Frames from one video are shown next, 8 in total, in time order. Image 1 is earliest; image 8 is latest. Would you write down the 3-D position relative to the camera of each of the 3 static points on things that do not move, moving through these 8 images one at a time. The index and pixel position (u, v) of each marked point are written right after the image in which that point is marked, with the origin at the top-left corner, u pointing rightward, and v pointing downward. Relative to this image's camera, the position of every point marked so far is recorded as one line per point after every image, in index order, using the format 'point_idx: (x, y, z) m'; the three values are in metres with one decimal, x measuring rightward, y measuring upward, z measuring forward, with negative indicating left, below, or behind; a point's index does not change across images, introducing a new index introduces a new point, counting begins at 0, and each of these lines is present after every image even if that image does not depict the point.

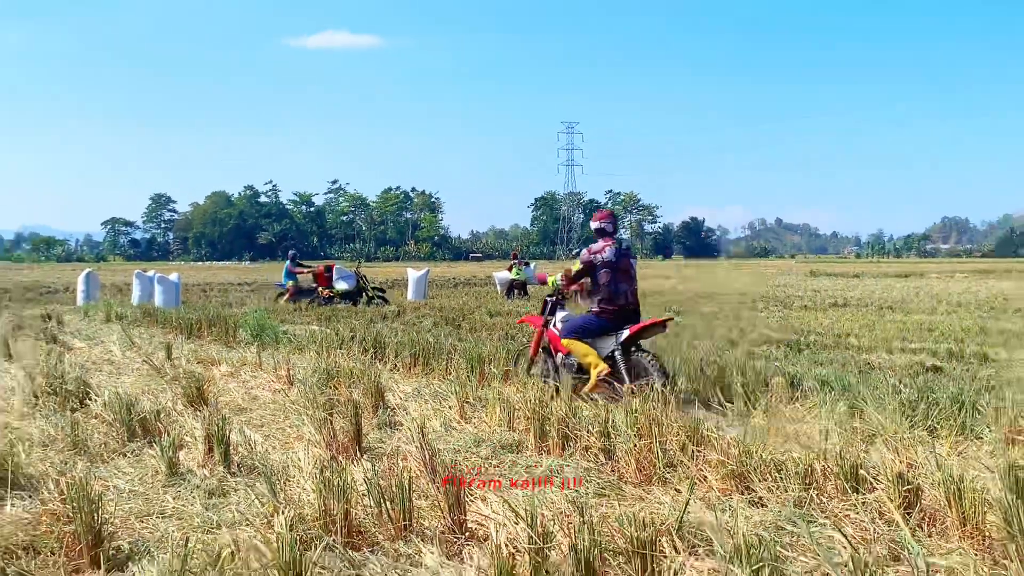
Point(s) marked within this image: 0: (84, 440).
0: (-2.2, -0.8, +4.8) m
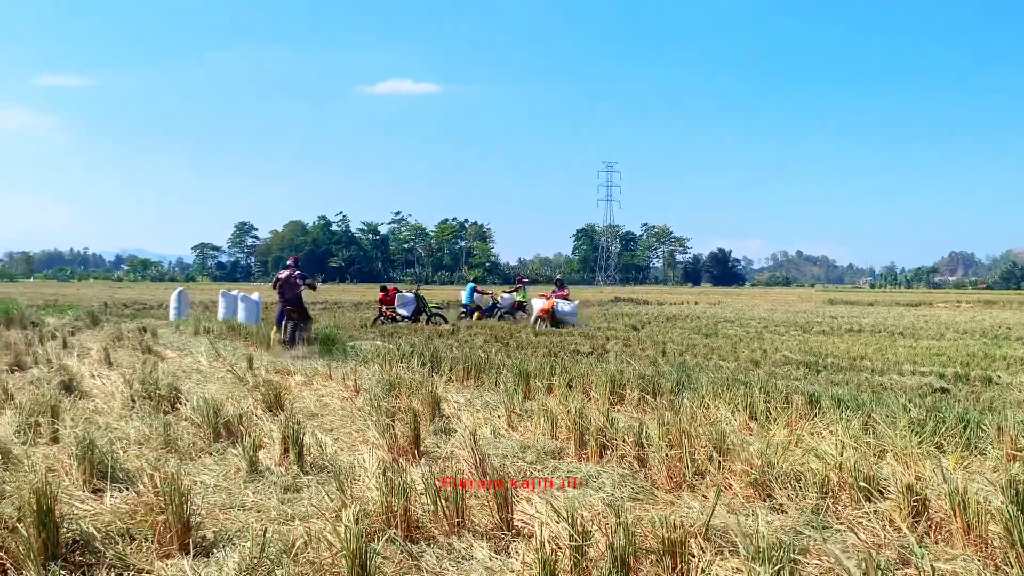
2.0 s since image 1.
0: (-2.0, -0.9, +5.5) m
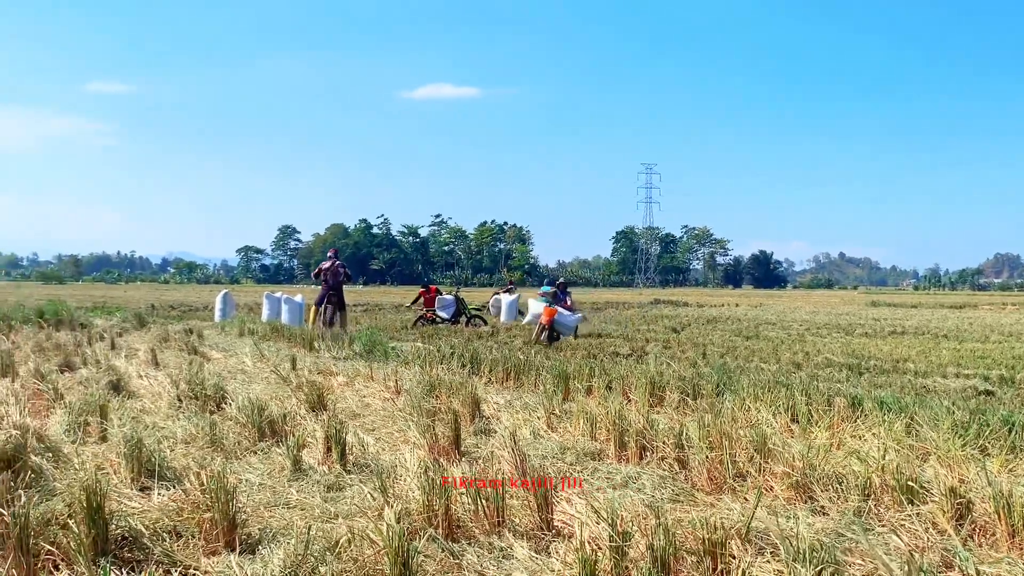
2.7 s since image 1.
0: (-1.8, -0.9, +5.6) m
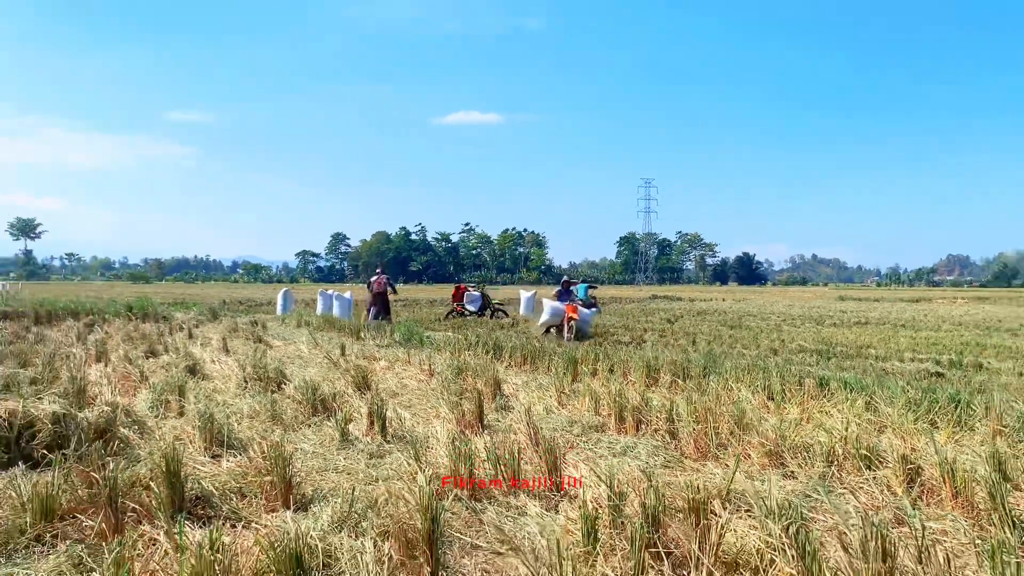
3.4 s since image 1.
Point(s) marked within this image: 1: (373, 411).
0: (-1.6, -0.9, +6.5) m
1: (-1.0, -0.8, +6.4) m
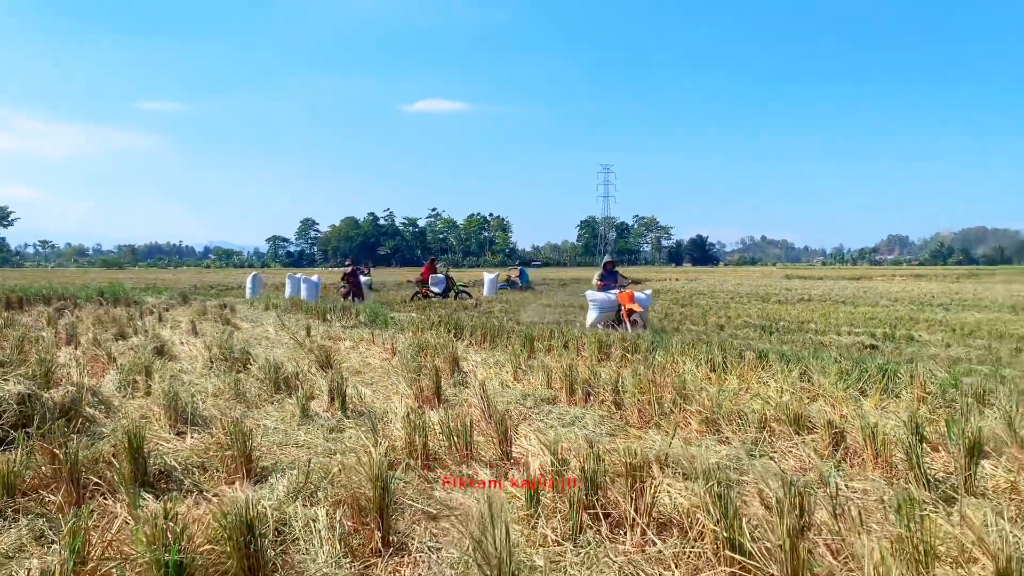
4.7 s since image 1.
0: (-1.9, -0.7, +6.6) m
1: (-1.2, -0.7, +6.5) m
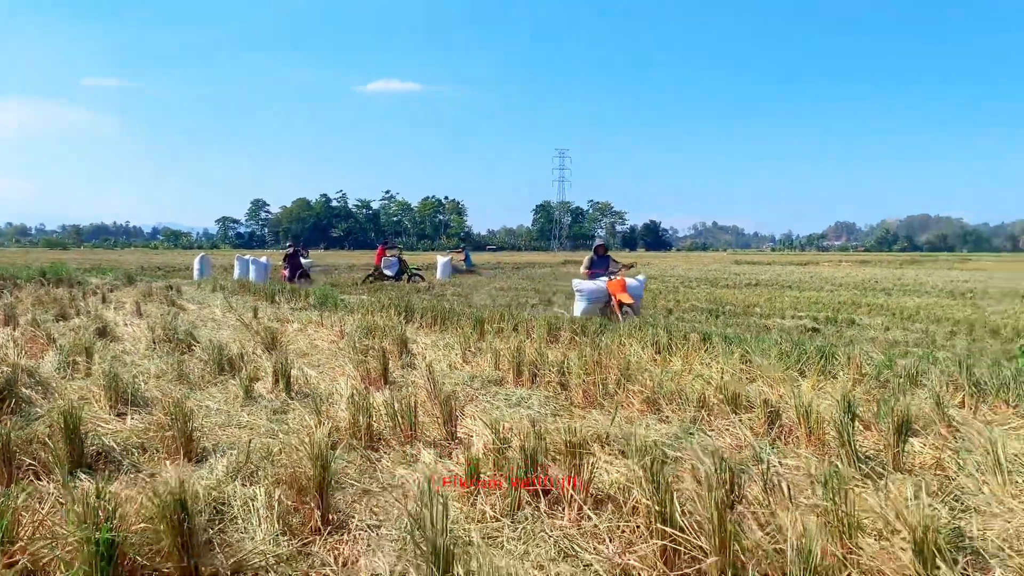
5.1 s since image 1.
0: (-2.3, -0.6, +6.4) m
1: (-1.6, -0.6, +6.3) m
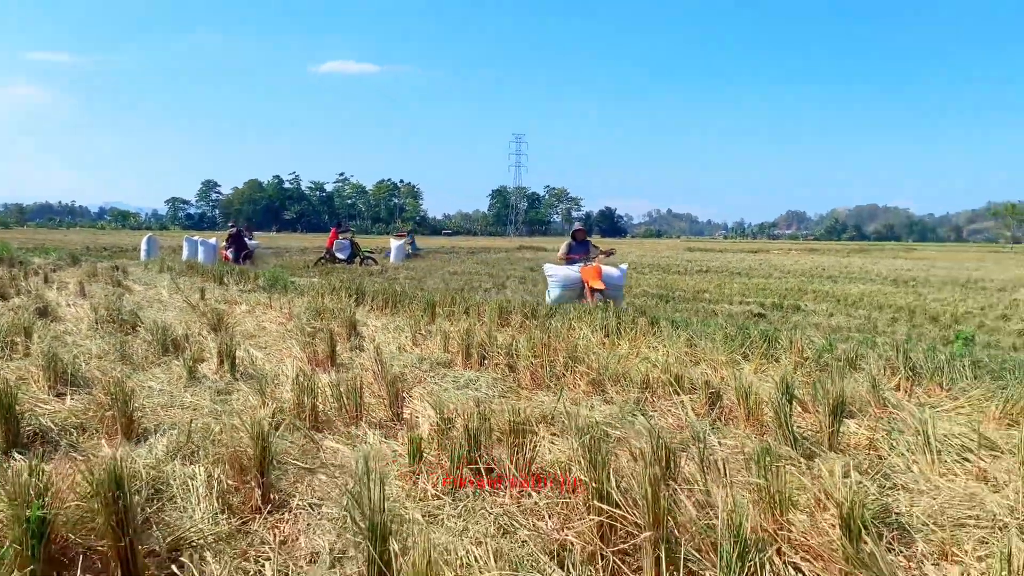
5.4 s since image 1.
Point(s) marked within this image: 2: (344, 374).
0: (-2.6, -0.4, +6.3) m
1: (-1.9, -0.4, +6.2) m
2: (-1.0, -0.5, +5.8) m
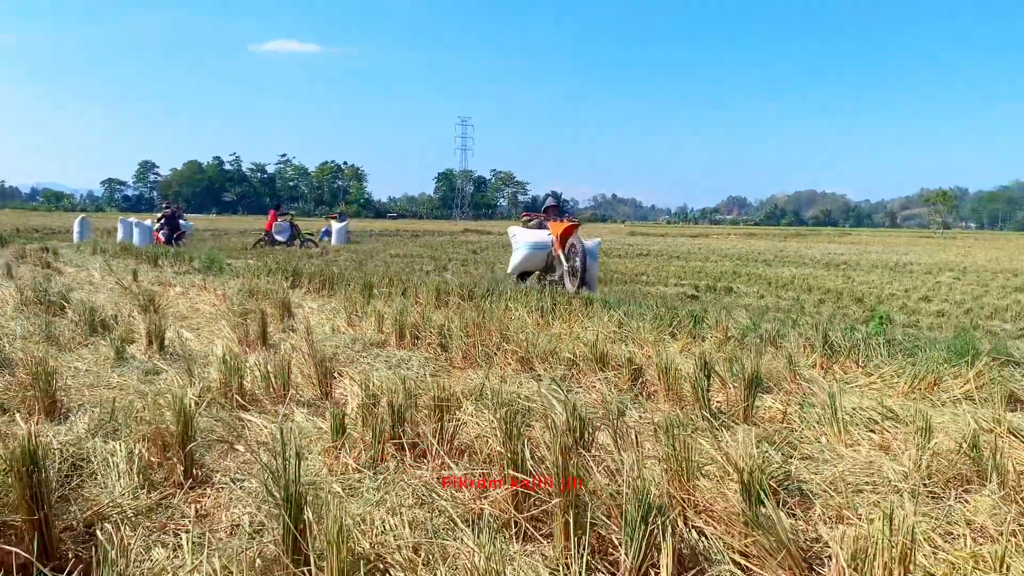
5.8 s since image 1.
0: (-3.0, -0.3, +6.2) m
1: (-2.3, -0.3, +6.1) m
2: (-1.4, -0.4, +5.7) m
